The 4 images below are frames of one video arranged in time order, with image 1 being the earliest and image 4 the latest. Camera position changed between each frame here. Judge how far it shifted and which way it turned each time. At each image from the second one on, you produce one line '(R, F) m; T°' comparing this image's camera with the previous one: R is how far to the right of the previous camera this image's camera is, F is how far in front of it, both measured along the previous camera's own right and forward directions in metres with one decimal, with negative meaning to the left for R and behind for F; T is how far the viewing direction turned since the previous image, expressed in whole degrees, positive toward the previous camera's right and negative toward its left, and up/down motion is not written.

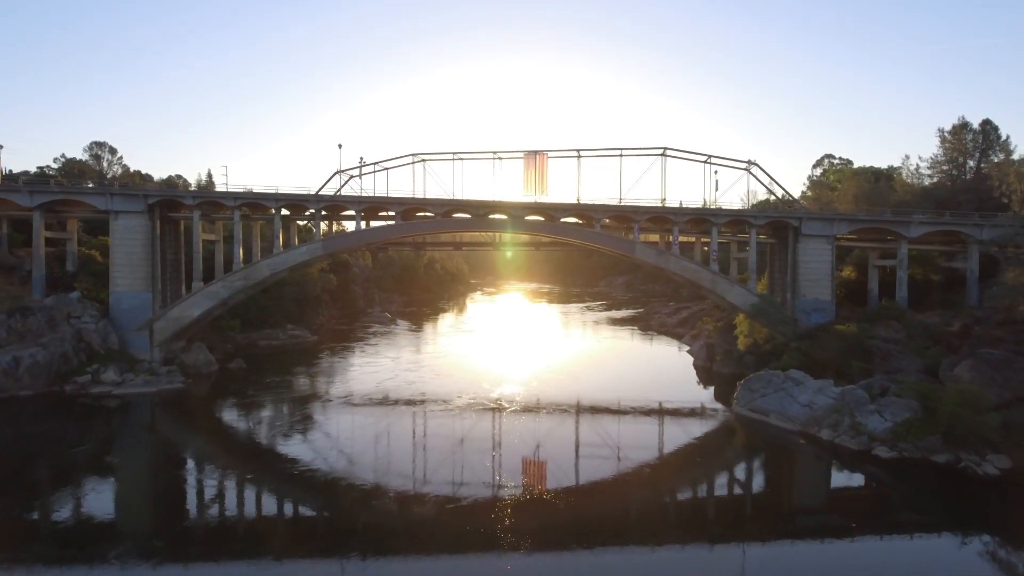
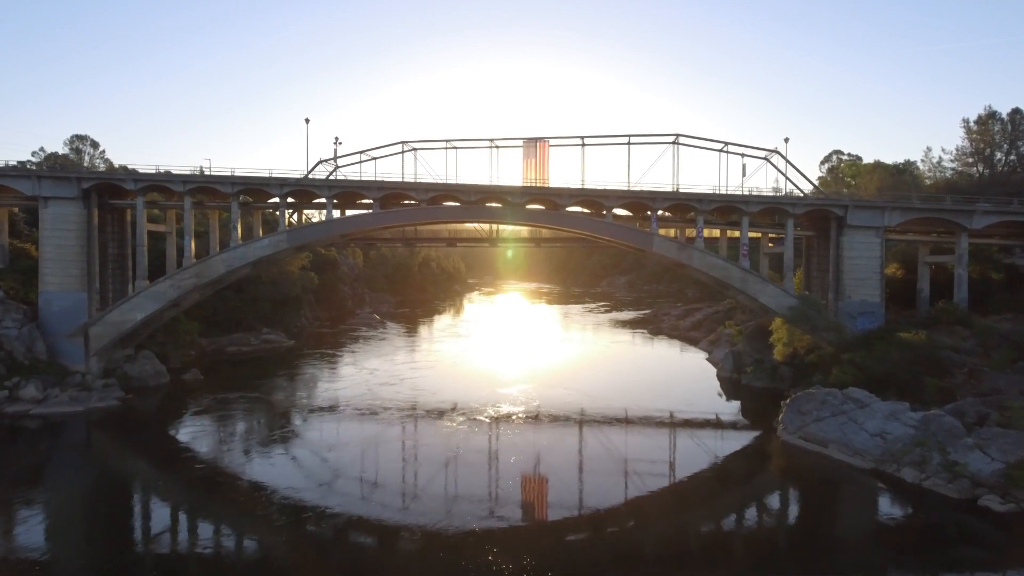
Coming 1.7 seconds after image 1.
(+0.1, +3.6) m; 0°
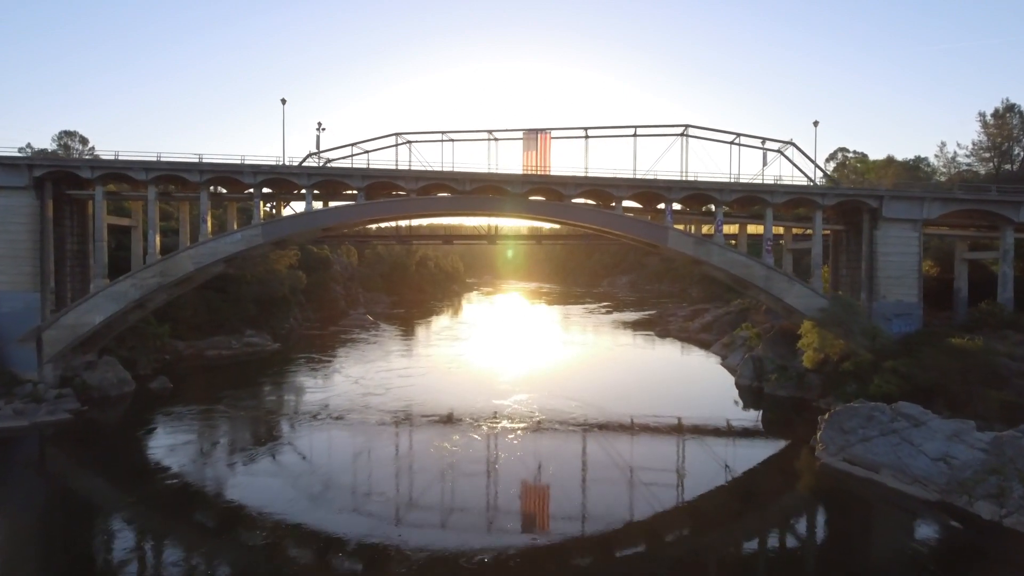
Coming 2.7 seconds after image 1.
(0.0, +2.1) m; 0°
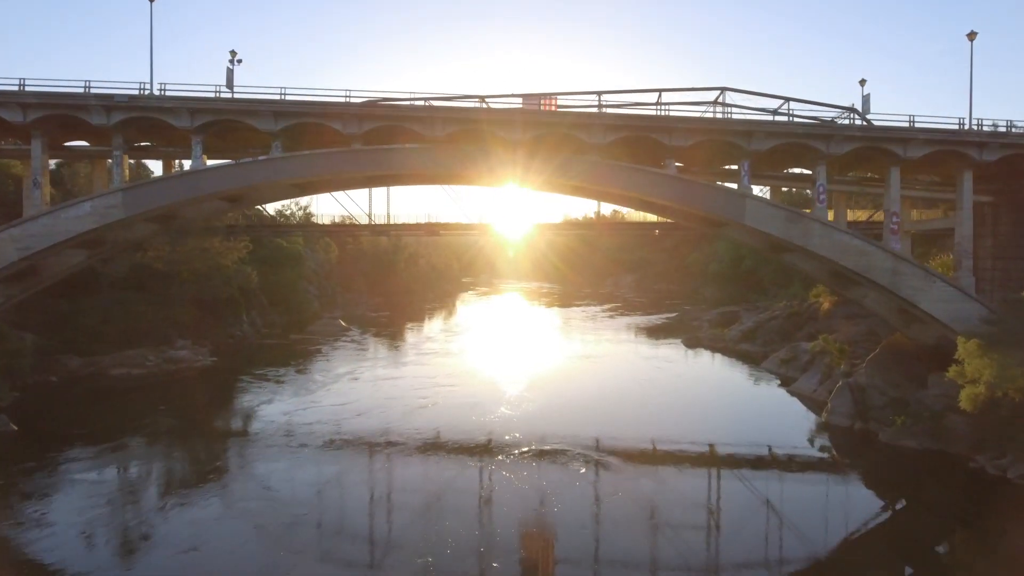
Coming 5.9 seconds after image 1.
(+0.1, +6.6) m; 0°
